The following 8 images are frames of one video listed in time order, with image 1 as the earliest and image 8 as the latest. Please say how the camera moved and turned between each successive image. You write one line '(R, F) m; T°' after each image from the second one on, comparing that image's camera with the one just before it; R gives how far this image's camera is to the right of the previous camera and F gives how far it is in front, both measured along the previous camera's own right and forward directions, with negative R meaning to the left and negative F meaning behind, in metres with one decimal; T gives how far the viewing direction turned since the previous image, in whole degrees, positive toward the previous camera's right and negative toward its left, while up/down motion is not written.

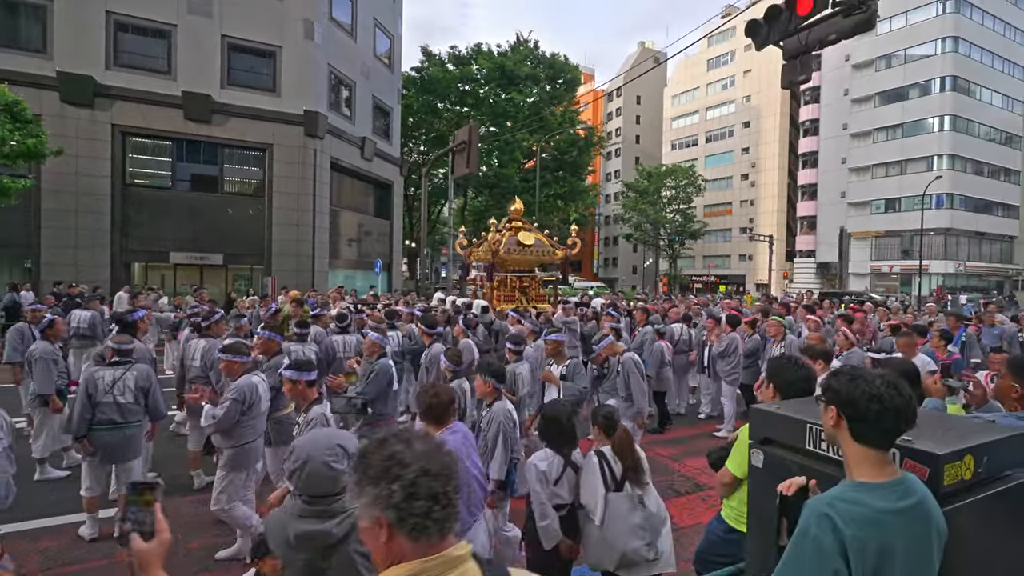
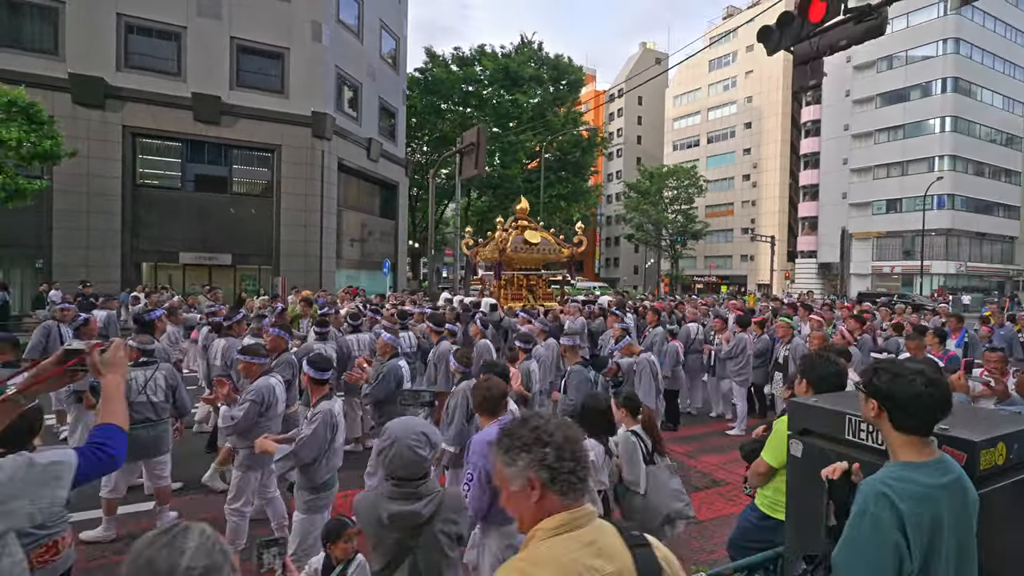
(-0.2, -0.2) m; 0°
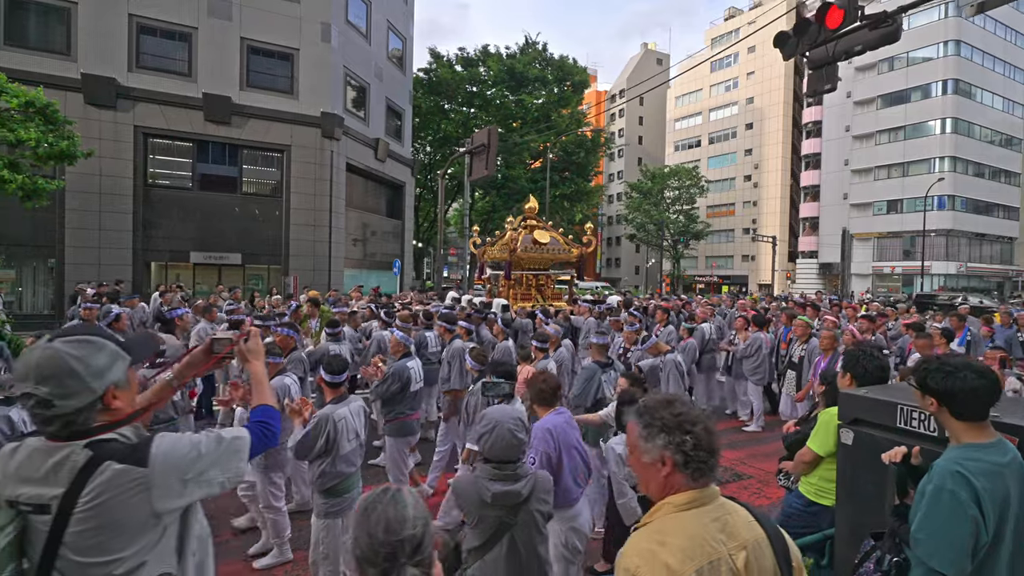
(-0.3, -0.2) m; 0°
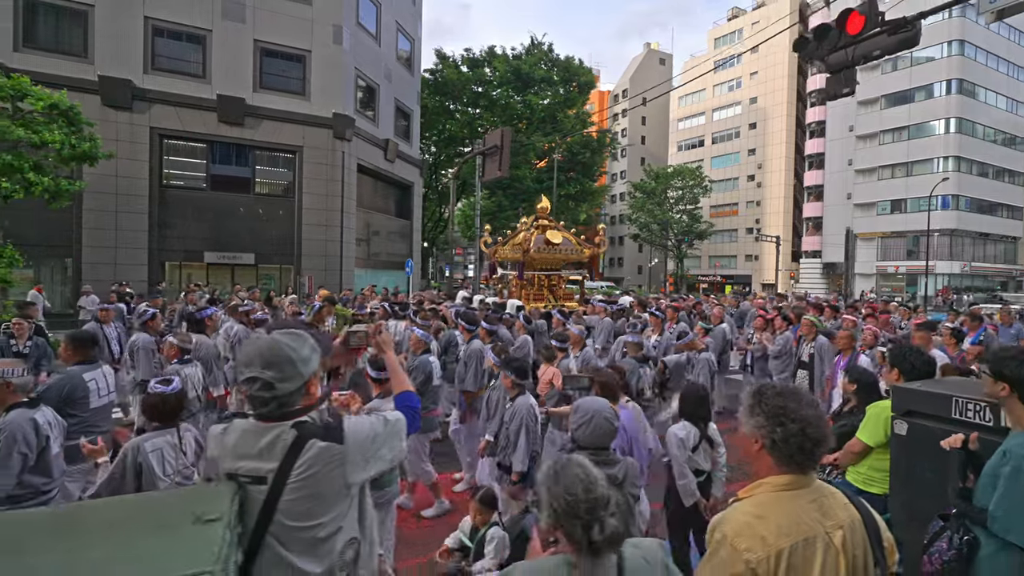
(-0.4, -0.2) m; 0°
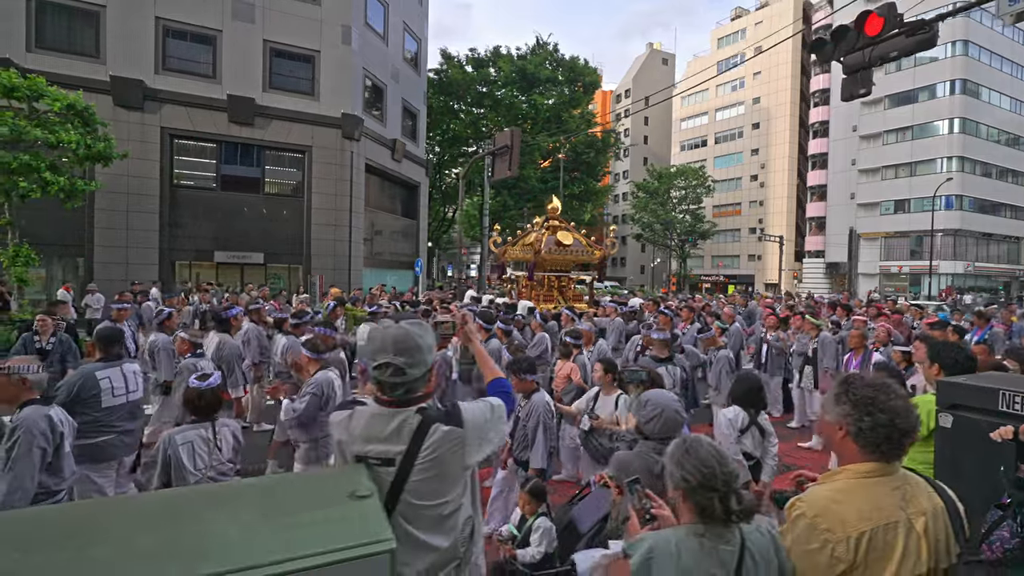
(-0.3, -0.1) m; 0°
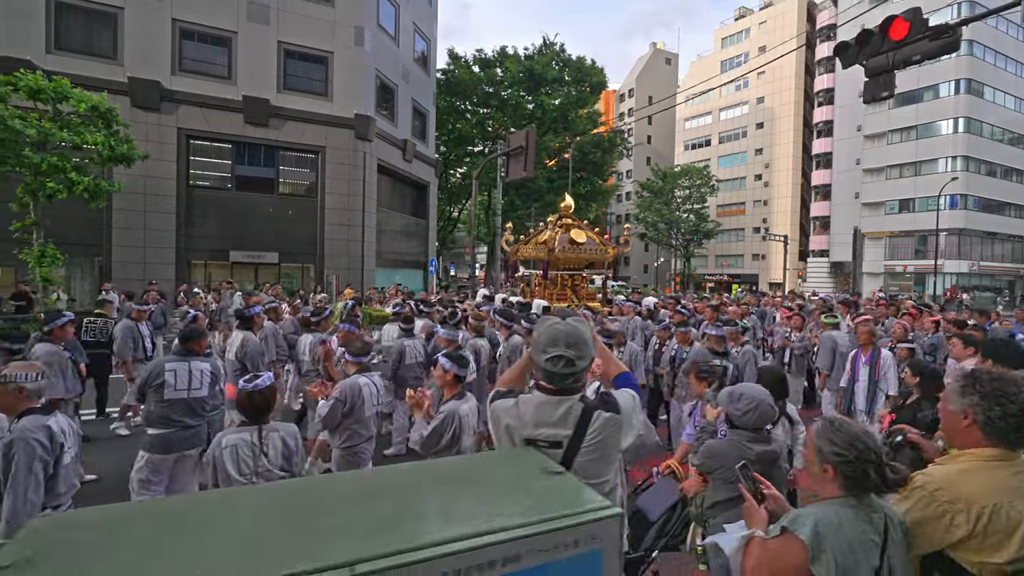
(-0.4, -0.2) m; 0°
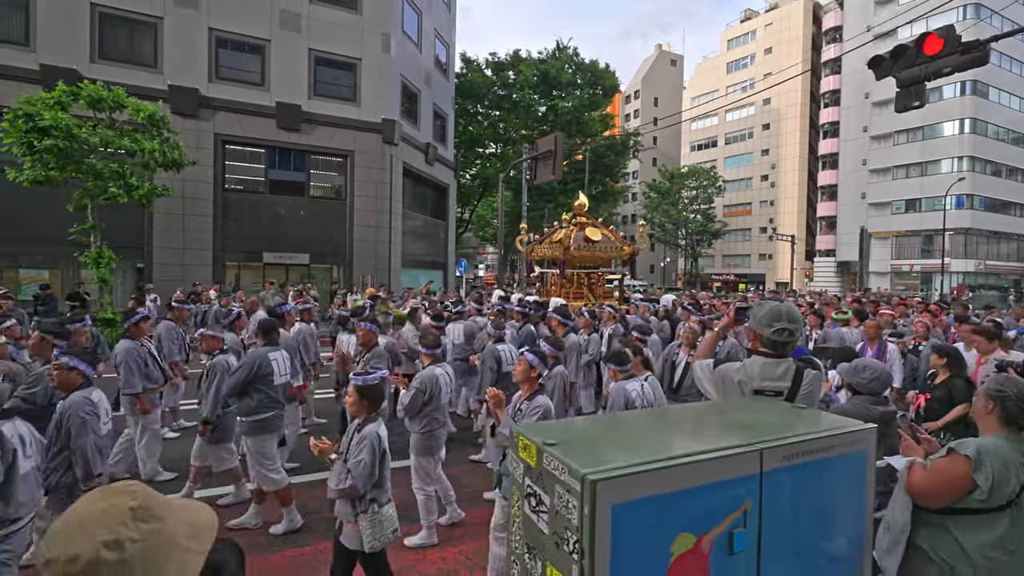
(-0.9, -0.6) m; 0°
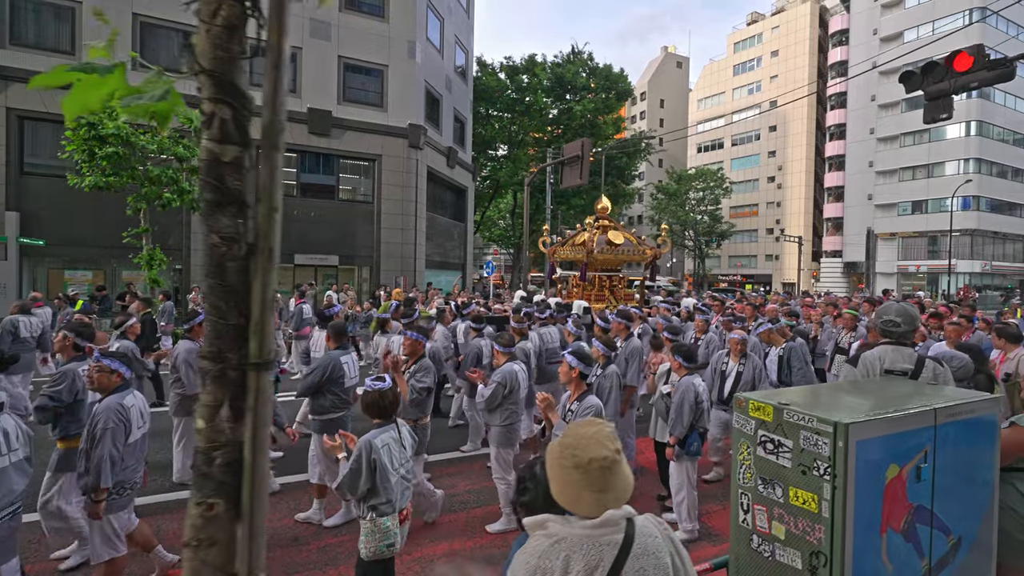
(-0.9, -0.6) m; 0°
